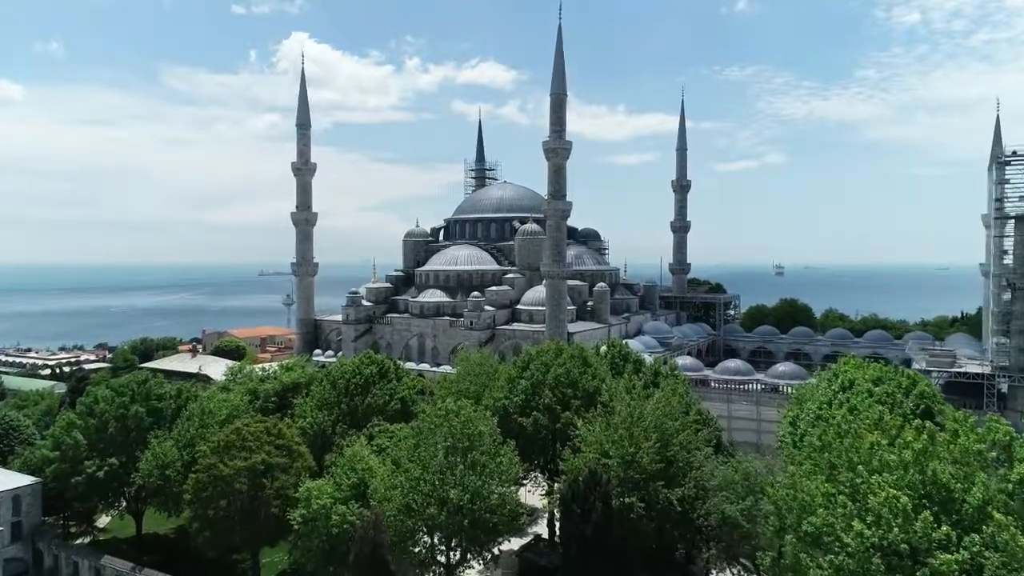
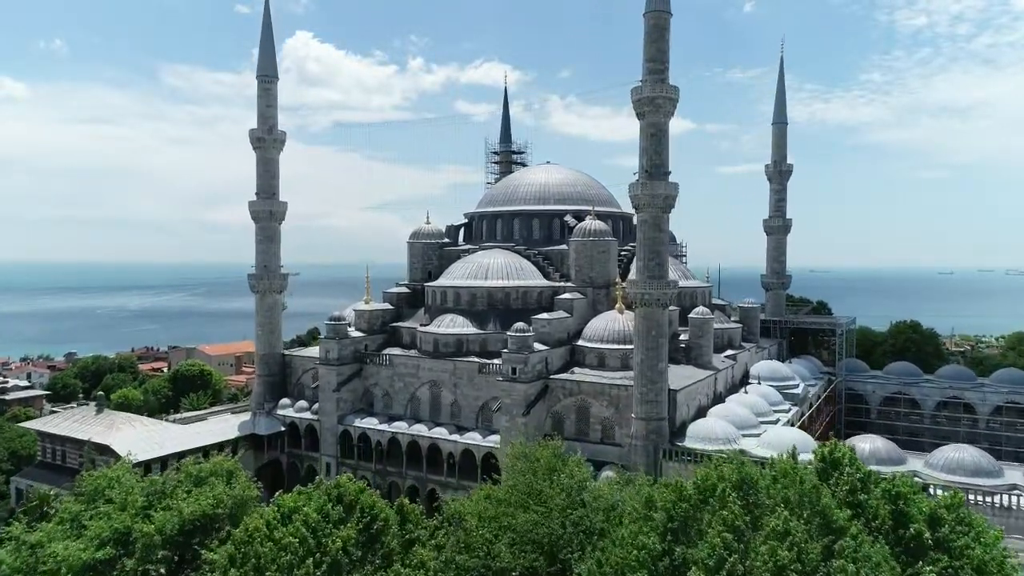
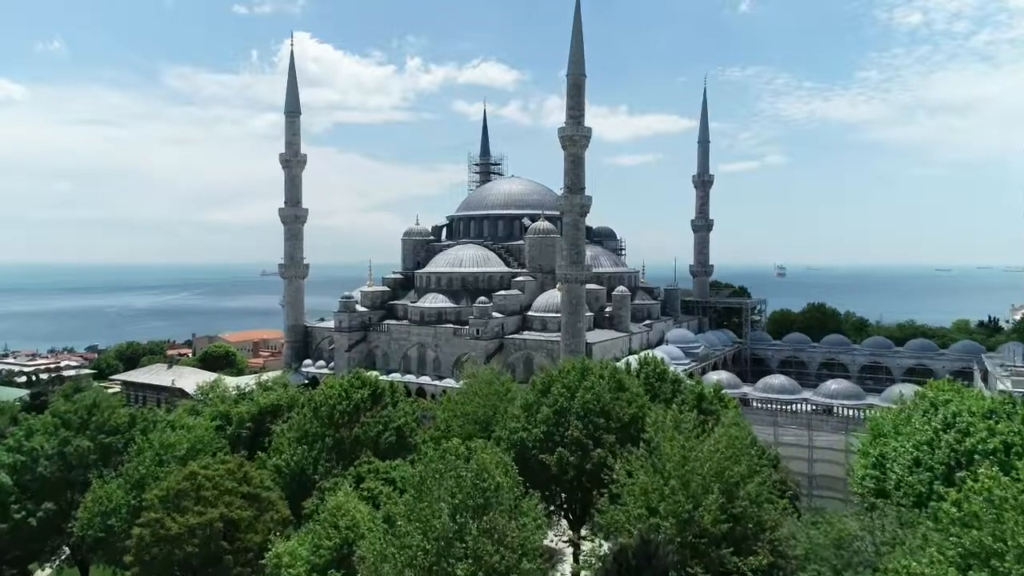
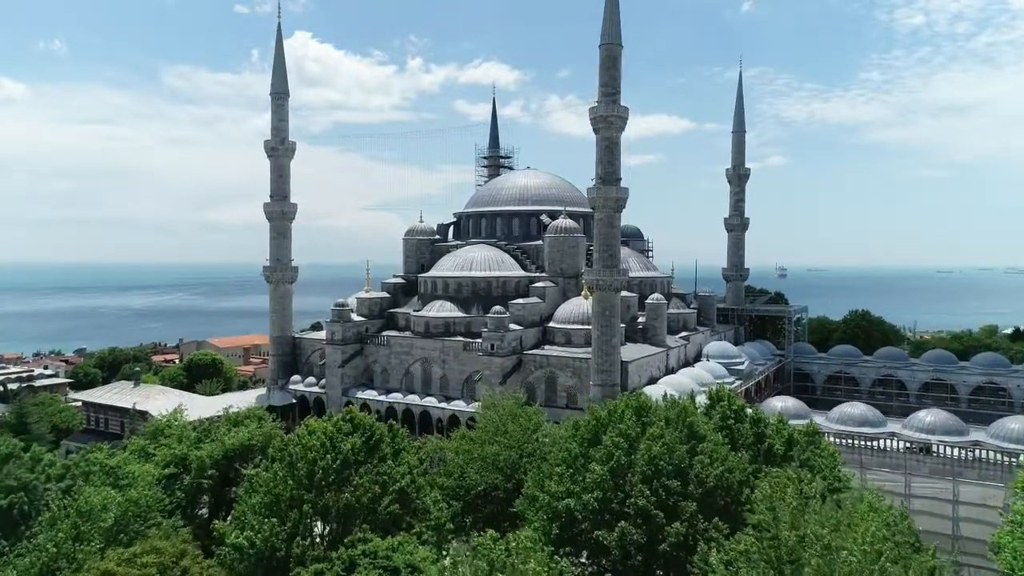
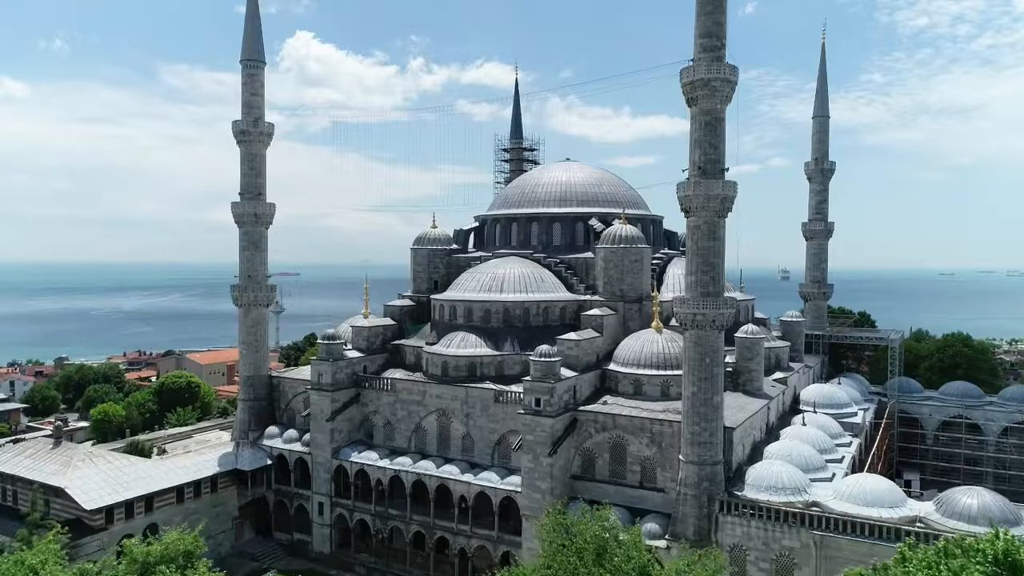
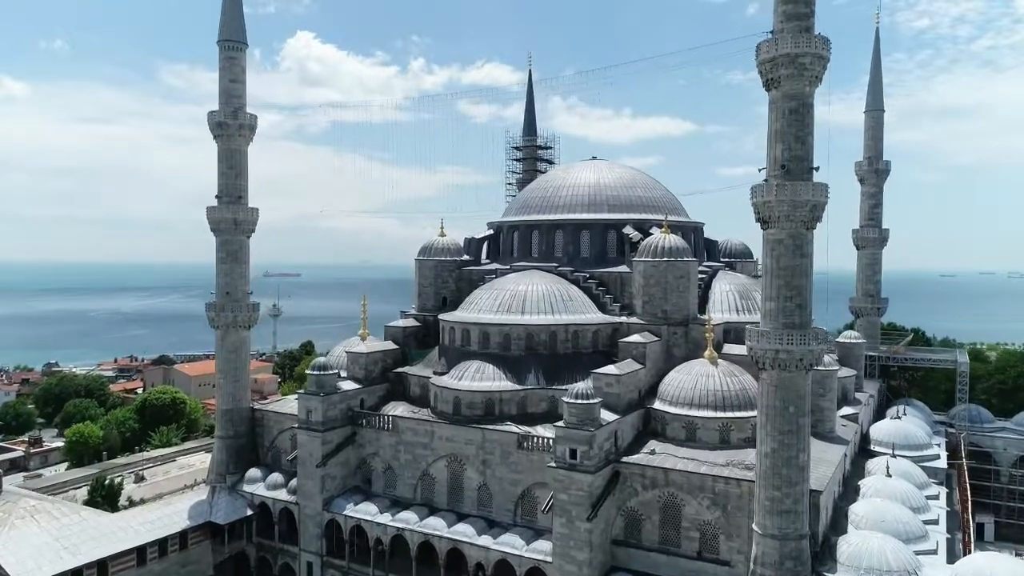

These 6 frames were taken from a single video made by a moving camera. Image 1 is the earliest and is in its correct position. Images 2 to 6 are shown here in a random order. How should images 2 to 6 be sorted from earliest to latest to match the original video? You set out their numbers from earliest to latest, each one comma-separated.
3, 4, 2, 5, 6
